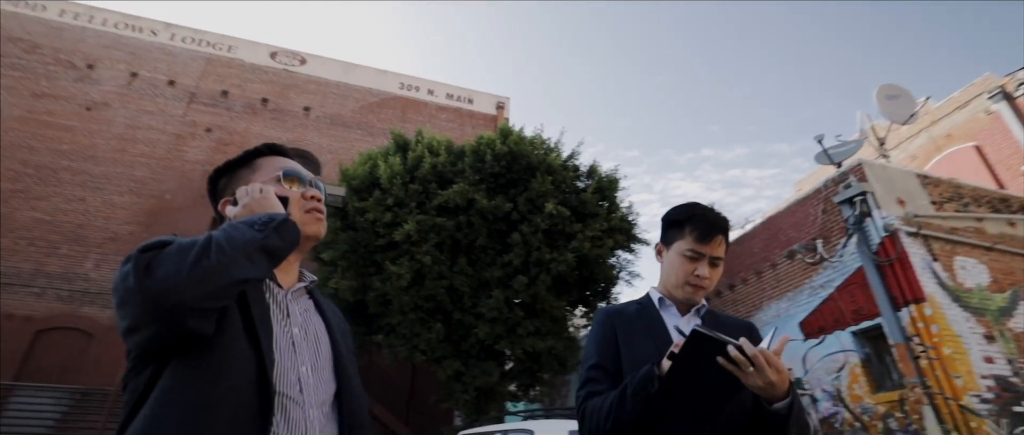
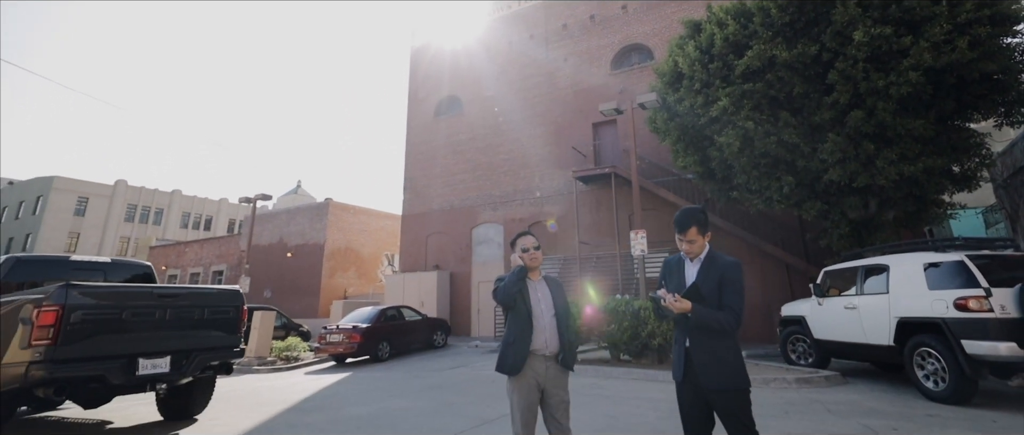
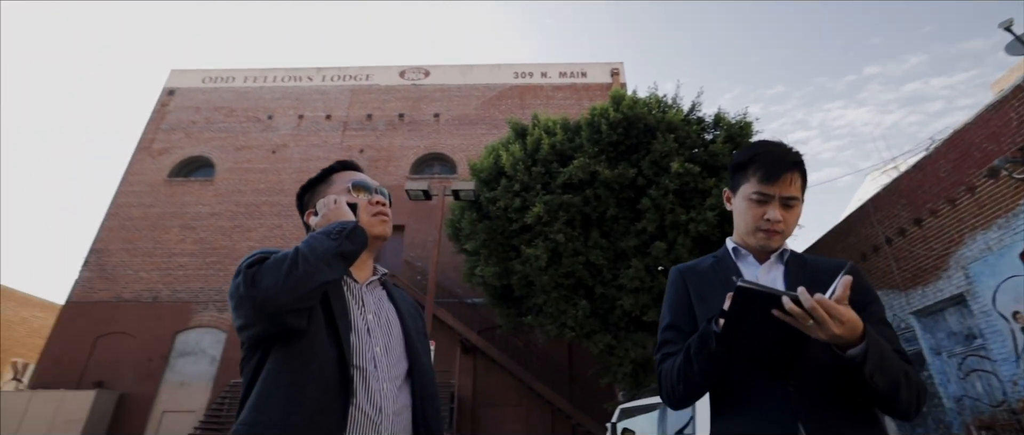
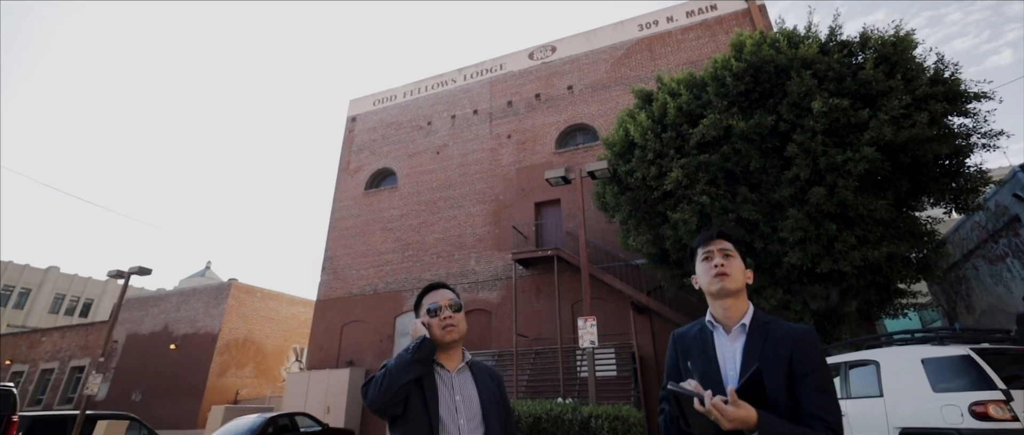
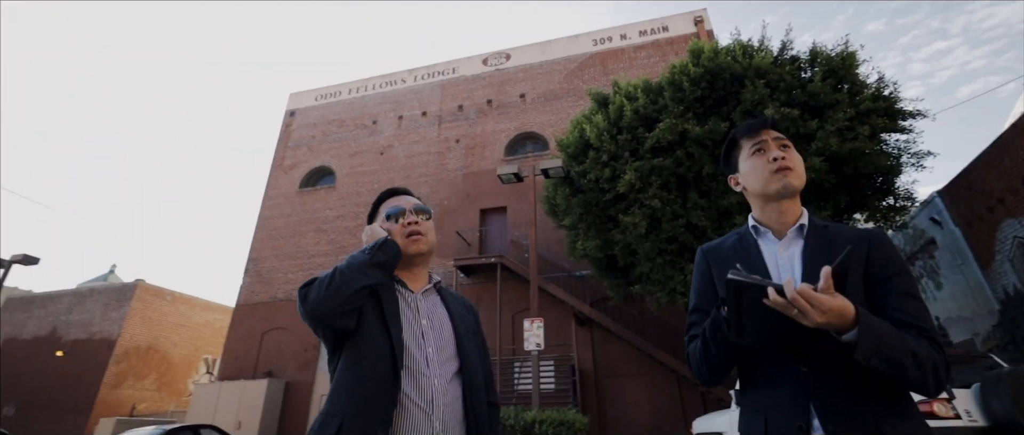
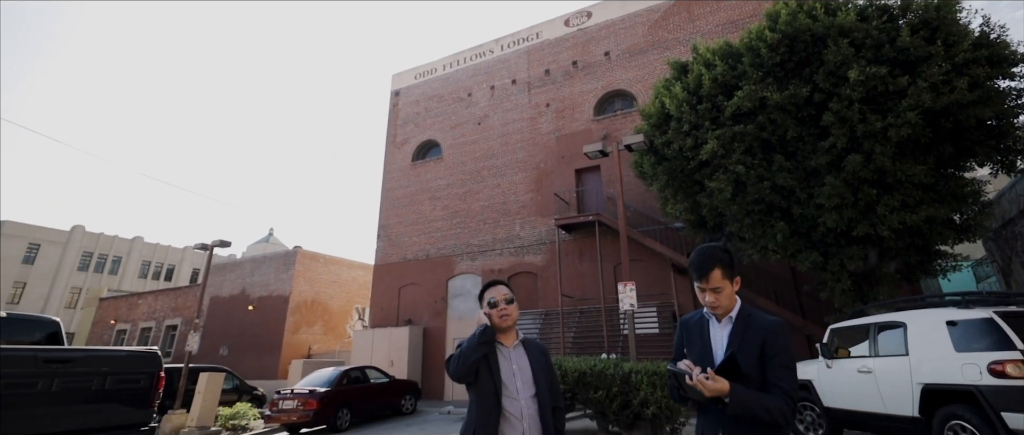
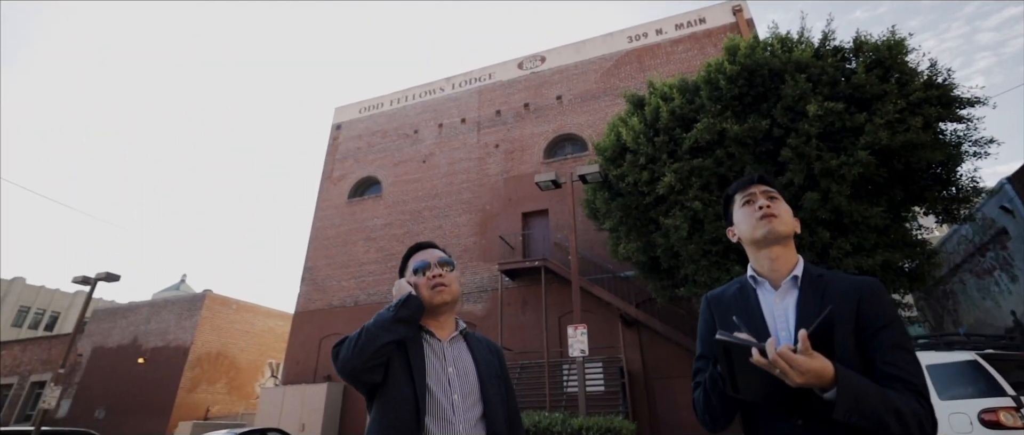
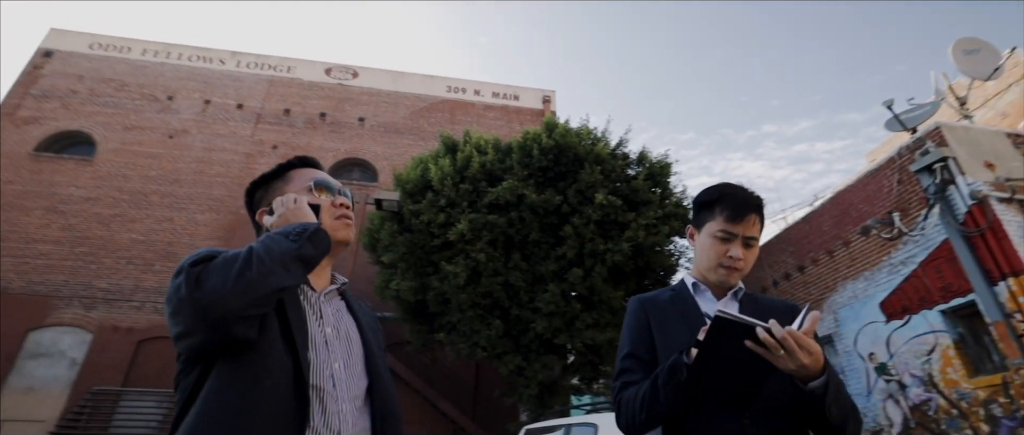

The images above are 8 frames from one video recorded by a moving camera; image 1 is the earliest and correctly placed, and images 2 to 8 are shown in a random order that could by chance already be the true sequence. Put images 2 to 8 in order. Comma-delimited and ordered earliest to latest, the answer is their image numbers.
8, 3, 5, 7, 4, 6, 2
